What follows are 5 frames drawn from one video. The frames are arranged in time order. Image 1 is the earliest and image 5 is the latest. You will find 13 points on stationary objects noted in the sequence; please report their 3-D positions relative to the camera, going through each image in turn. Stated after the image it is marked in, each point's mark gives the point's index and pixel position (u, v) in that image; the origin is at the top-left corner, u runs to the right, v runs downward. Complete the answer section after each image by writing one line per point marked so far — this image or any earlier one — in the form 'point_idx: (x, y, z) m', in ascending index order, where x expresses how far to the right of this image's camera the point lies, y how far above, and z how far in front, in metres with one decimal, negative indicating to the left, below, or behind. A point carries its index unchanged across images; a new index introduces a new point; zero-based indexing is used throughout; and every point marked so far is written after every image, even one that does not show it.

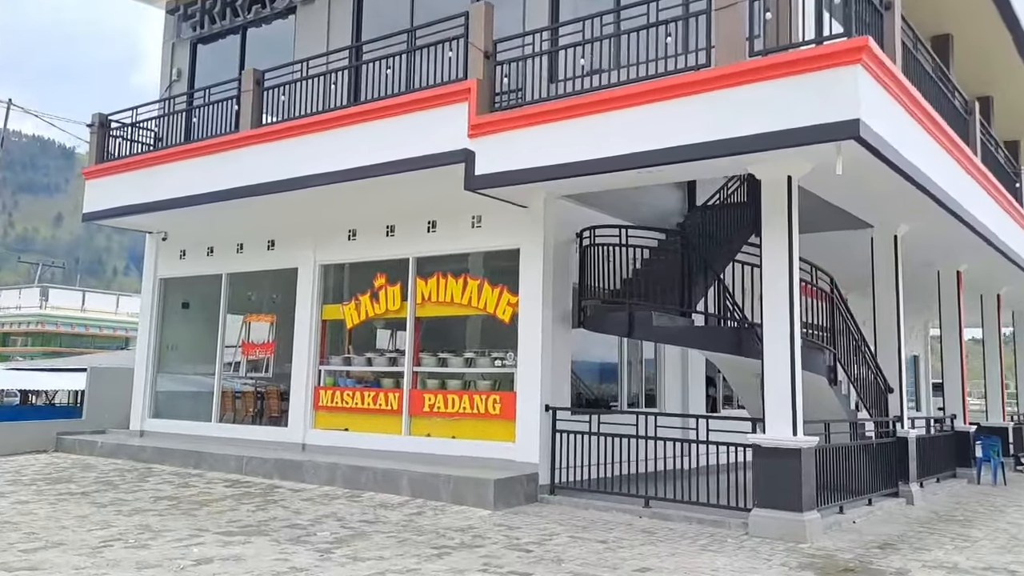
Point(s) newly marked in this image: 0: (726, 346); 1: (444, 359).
0: (+1.9, -0.5, +7.3) m
1: (-0.8, -0.8, +9.0) m
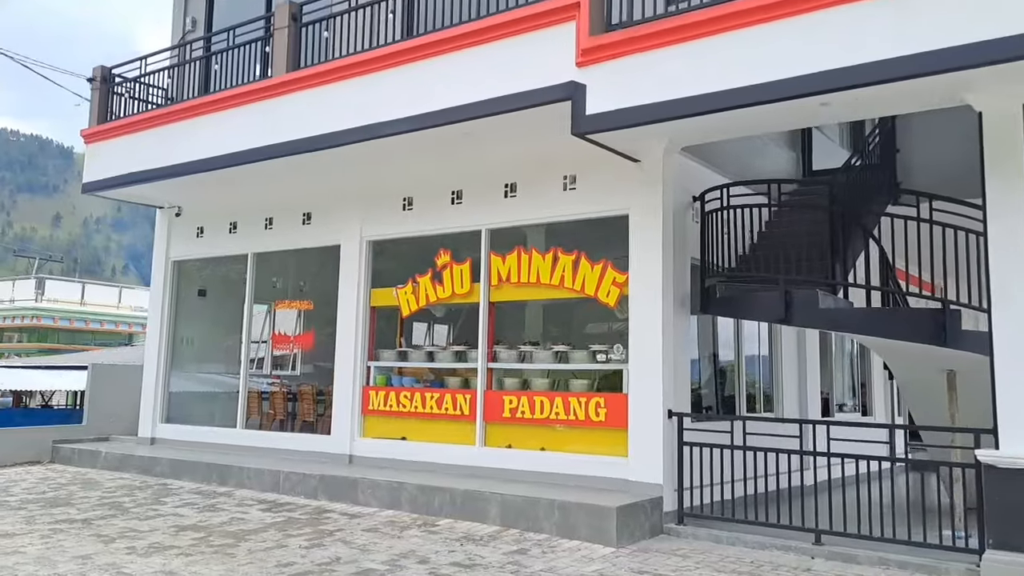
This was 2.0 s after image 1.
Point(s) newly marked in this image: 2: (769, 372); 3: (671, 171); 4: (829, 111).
0: (+2.8, -0.3, +5.6) m
1: (+0.1, -0.6, +7.4) m
2: (+2.6, -0.9, +8.3) m
3: (+1.3, +1.0, +6.7) m
4: (+2.2, +1.2, +5.6) m
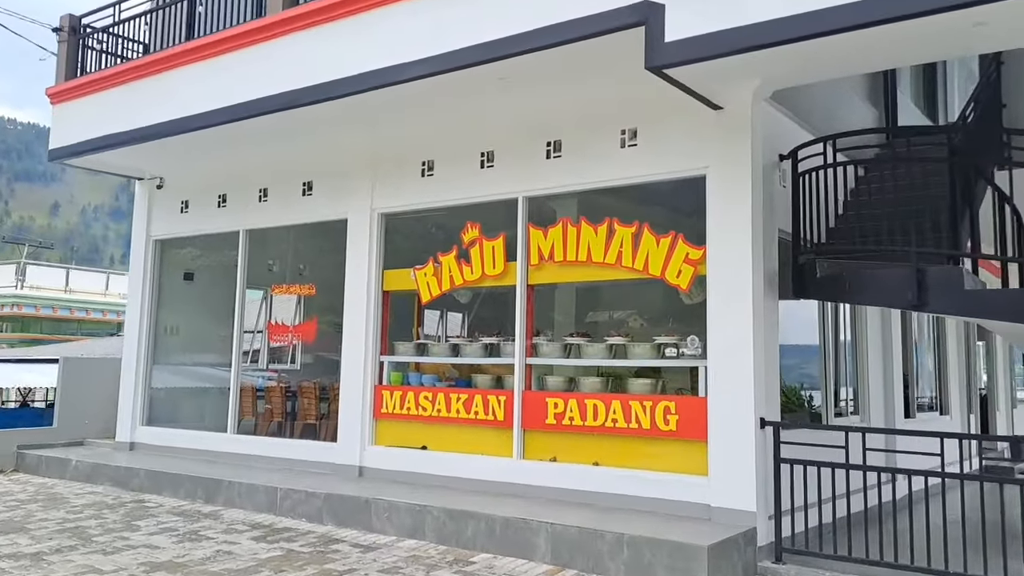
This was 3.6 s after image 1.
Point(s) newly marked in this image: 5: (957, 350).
0: (+3.1, -0.2, +4.4) m
1: (+0.5, -0.4, +6.1) m
2: (+3.0, -0.7, +7.1) m
3: (+1.6, +1.1, +5.4) m
4: (+2.5, +1.3, +4.3) m
5: (+5.2, -0.7, +9.6) m
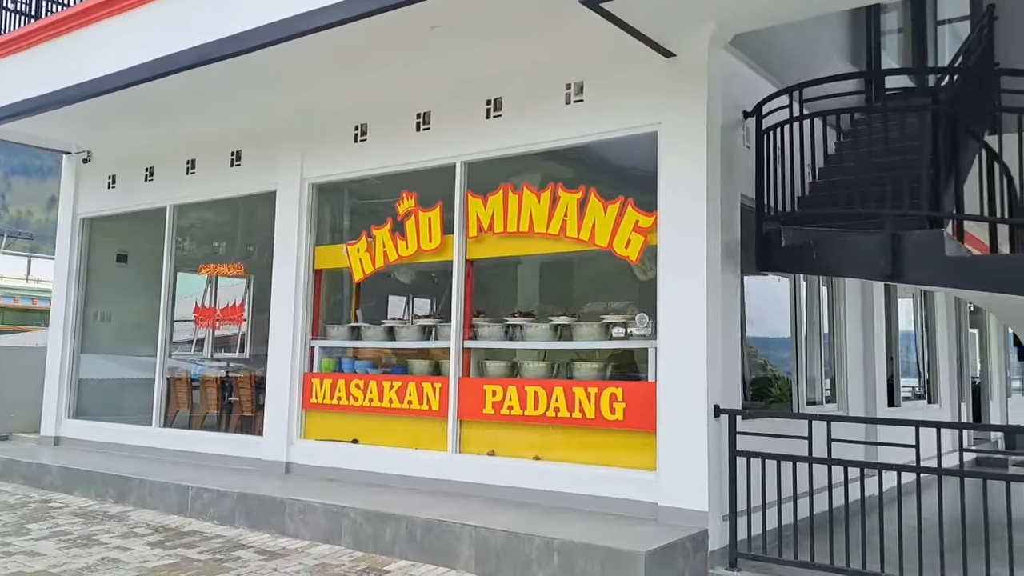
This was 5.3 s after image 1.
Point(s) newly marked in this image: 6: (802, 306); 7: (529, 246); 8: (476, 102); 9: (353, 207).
0: (+2.7, 0.0, +3.7) m
1: (0.0, -0.3, +5.5) m
2: (+2.5, -0.5, +6.4) m
3: (+1.2, +1.3, +4.7) m
4: (+2.1, +1.5, +3.6) m
5: (+4.8, -0.5, +8.9) m
6: (+2.1, -0.1, +6.1) m
7: (+0.1, +0.3, +5.4) m
8: (-0.3, +1.3, +5.7) m
9: (-1.2, +0.6, +6.4) m
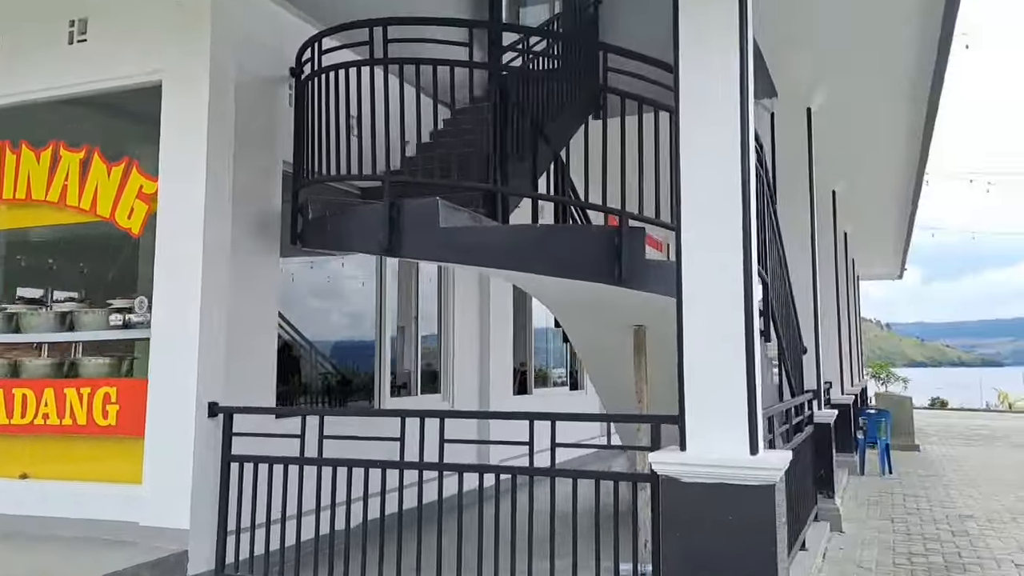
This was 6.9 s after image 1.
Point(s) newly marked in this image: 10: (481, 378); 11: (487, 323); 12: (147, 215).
0: (+0.3, +0.1, +3.5) m
1: (-2.7, -0.2, +4.5) m
2: (-0.6, -0.4, +6.1) m
3: (-1.4, +1.4, +4.1) m
4: (-0.3, +1.6, +3.2) m
5: (+1.0, -0.4, +9.1) m
6: (-0.8, 0.0, +5.6) m
7: (-2.6, +0.4, +4.4) m
8: (-3.0, +1.4, +4.6) m
9: (-4.2, +0.7, +5.0) m
10: (-0.2, -0.7, +6.5) m
11: (-0.2, -0.3, +6.6) m
12: (-1.8, +0.4, +4.1) m
